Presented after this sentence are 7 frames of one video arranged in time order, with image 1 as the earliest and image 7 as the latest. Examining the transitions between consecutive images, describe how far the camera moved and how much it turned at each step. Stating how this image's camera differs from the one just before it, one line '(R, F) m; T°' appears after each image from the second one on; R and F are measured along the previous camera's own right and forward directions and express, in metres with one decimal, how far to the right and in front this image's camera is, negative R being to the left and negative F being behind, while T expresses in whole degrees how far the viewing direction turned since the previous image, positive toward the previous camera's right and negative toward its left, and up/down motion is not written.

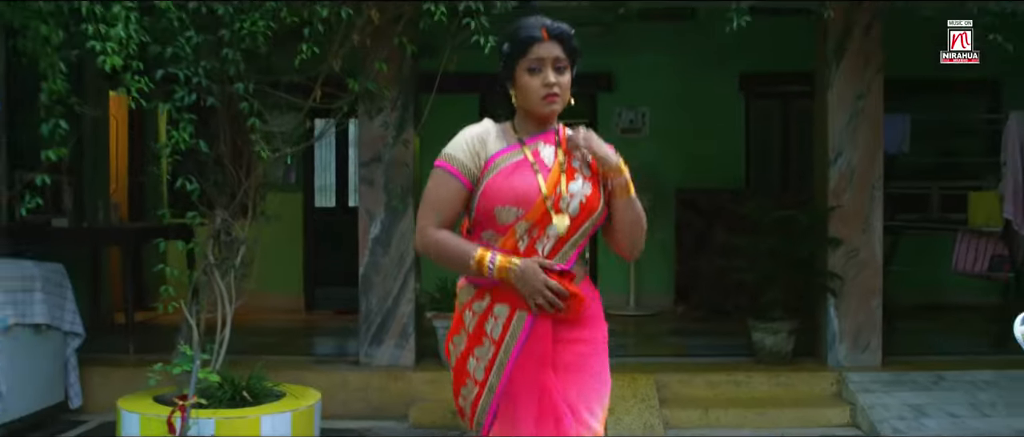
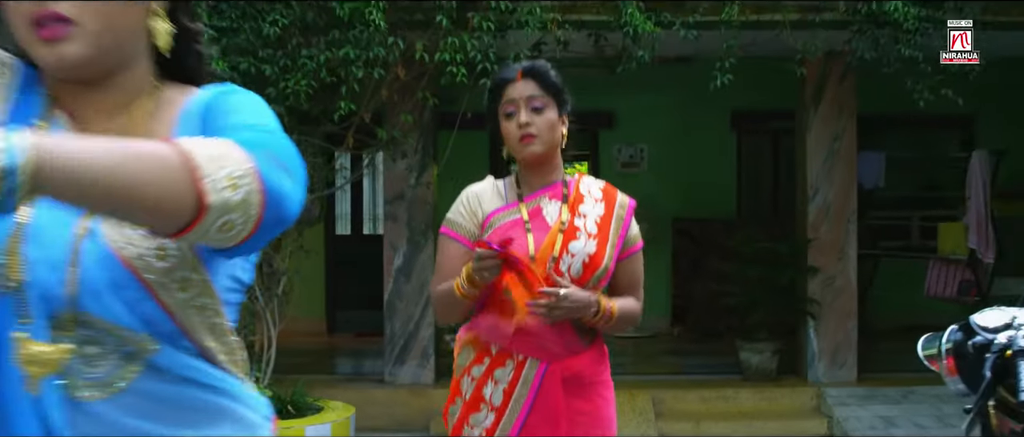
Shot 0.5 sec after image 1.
(0.0, -0.6) m; 0°
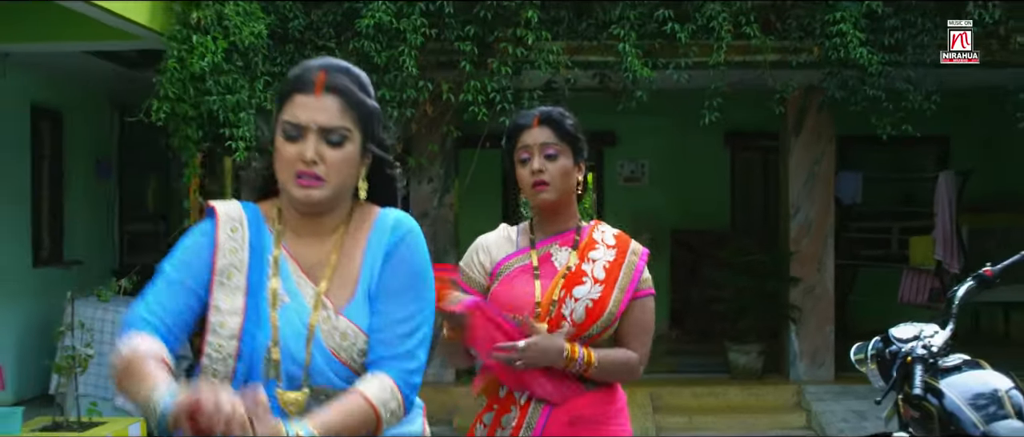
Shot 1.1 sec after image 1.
(-0.1, -0.7) m; 0°
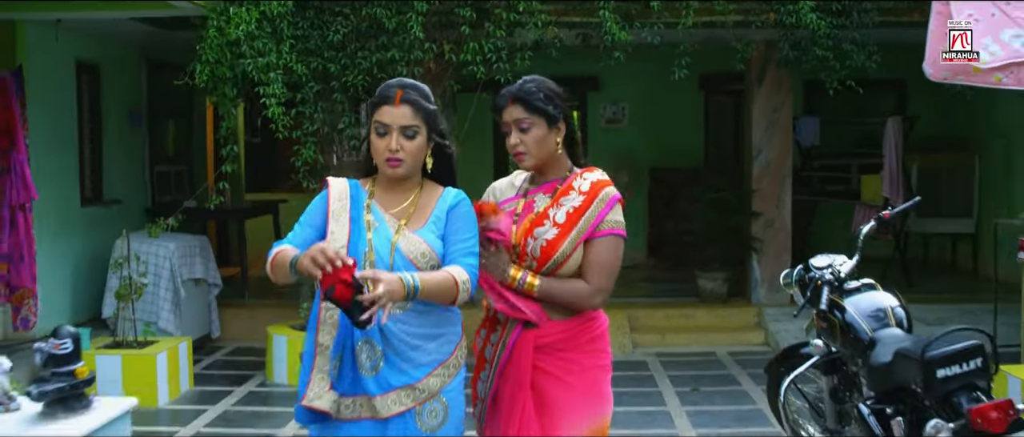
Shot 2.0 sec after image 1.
(-0.1, -0.8) m; +1°
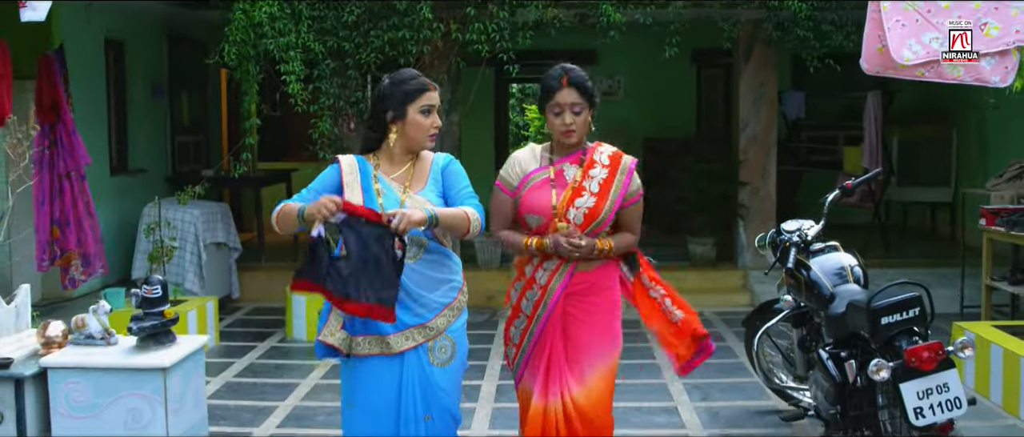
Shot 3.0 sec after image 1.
(0.0, -0.5) m; 0°
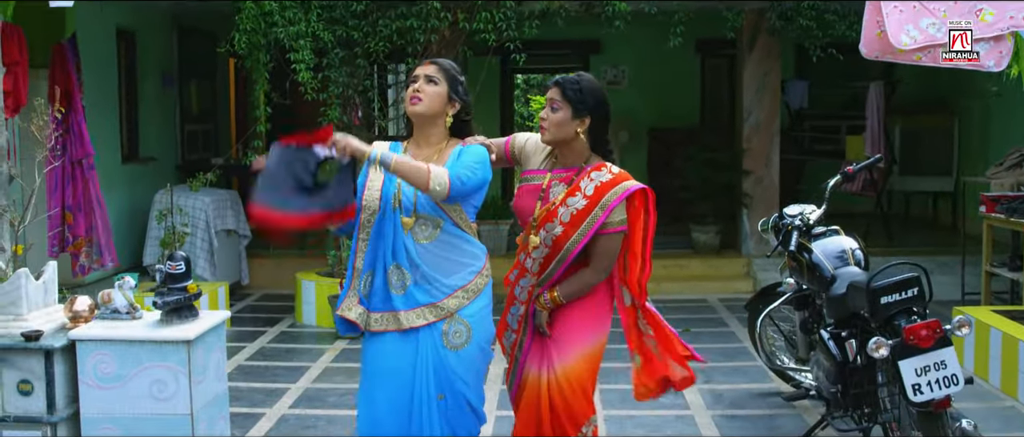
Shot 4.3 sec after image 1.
(0.0, -0.1) m; 0°
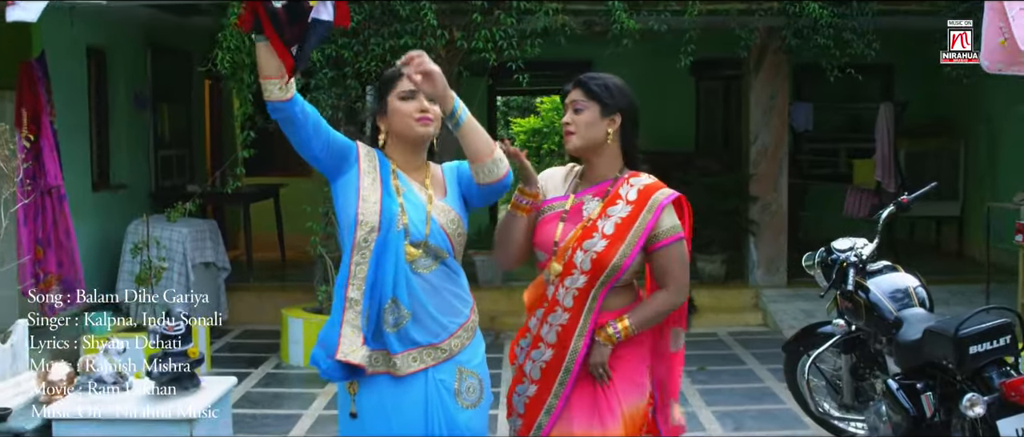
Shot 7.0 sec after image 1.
(-0.3, +0.4) m; +2°
